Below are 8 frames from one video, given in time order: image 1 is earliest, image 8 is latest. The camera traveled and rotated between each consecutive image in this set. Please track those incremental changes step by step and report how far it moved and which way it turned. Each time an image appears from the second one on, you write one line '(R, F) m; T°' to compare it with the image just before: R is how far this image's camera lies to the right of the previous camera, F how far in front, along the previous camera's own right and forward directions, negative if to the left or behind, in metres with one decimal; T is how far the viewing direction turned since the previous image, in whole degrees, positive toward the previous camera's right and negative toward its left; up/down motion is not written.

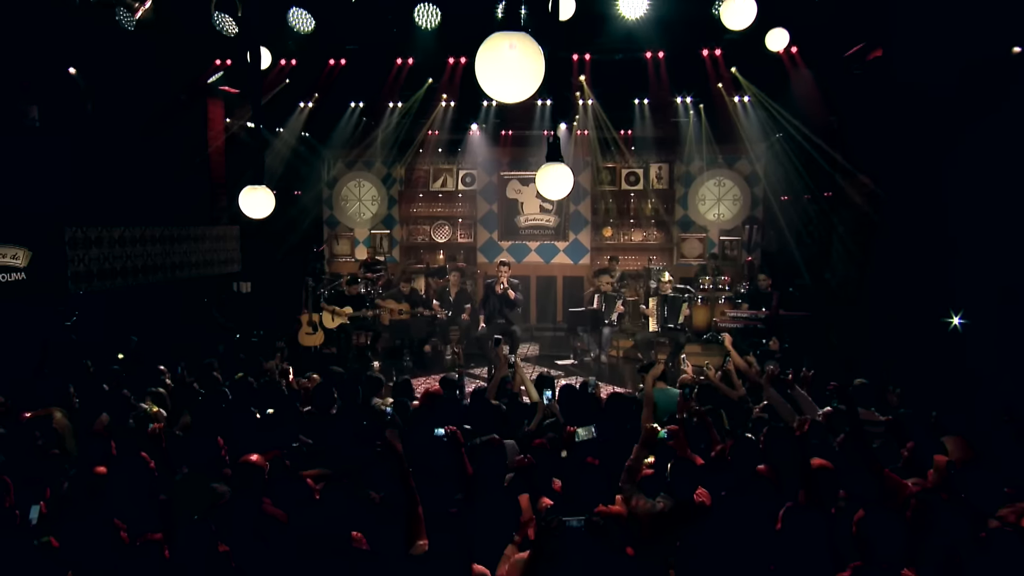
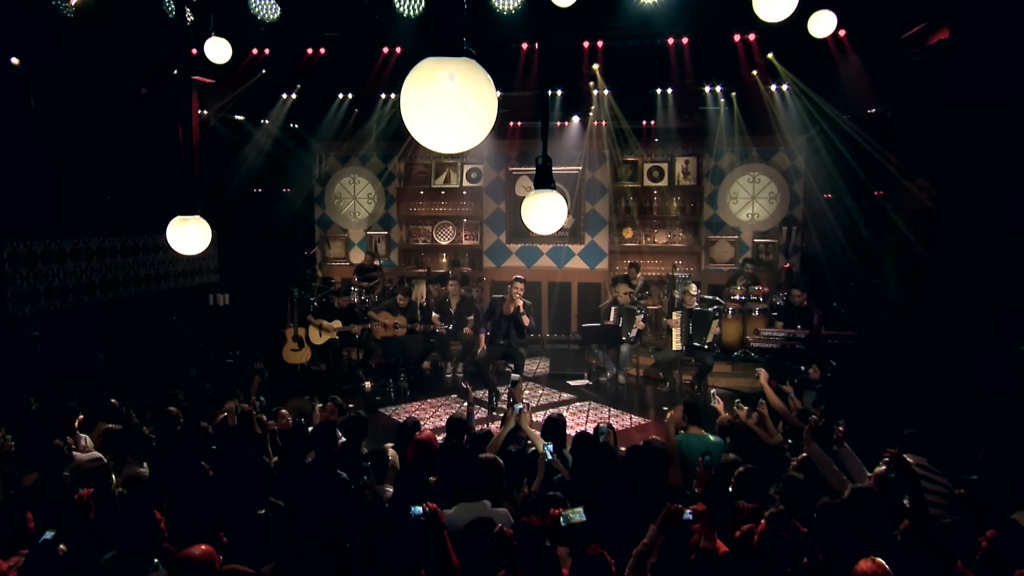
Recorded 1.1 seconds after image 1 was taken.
(+0.3, +1.1) m; -2°
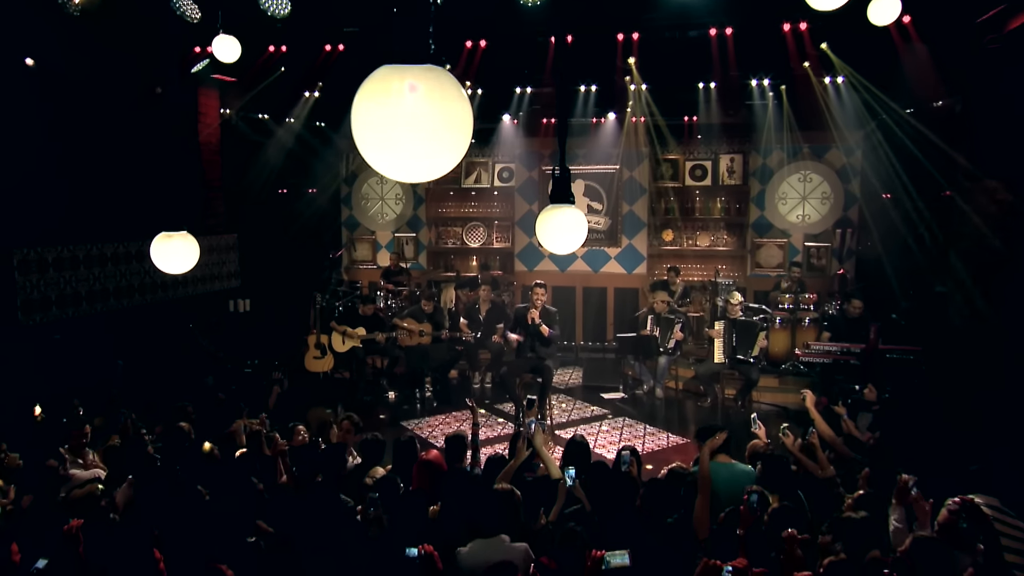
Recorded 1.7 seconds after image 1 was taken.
(+0.2, +0.5) m; -3°
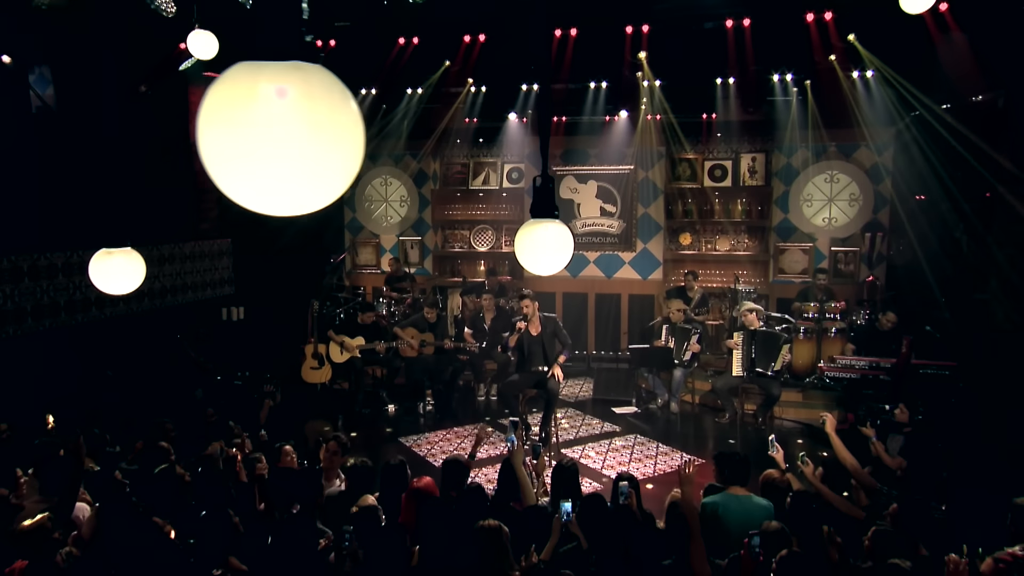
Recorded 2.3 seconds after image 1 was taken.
(+0.2, +0.5) m; -2°
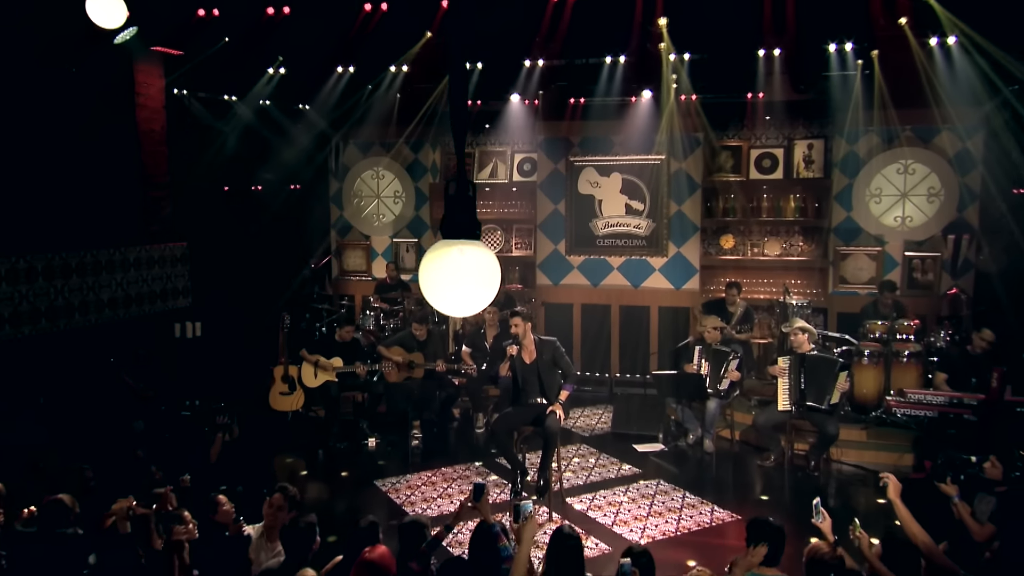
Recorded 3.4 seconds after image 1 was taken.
(+0.5, +1.3) m; -4°
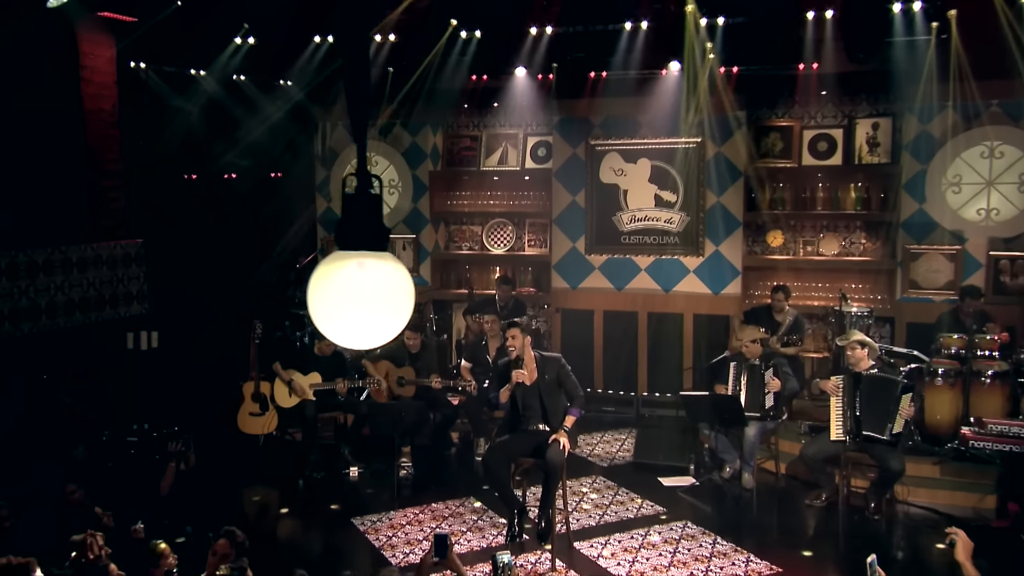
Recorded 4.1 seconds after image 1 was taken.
(+0.3, +1.0) m; -3°
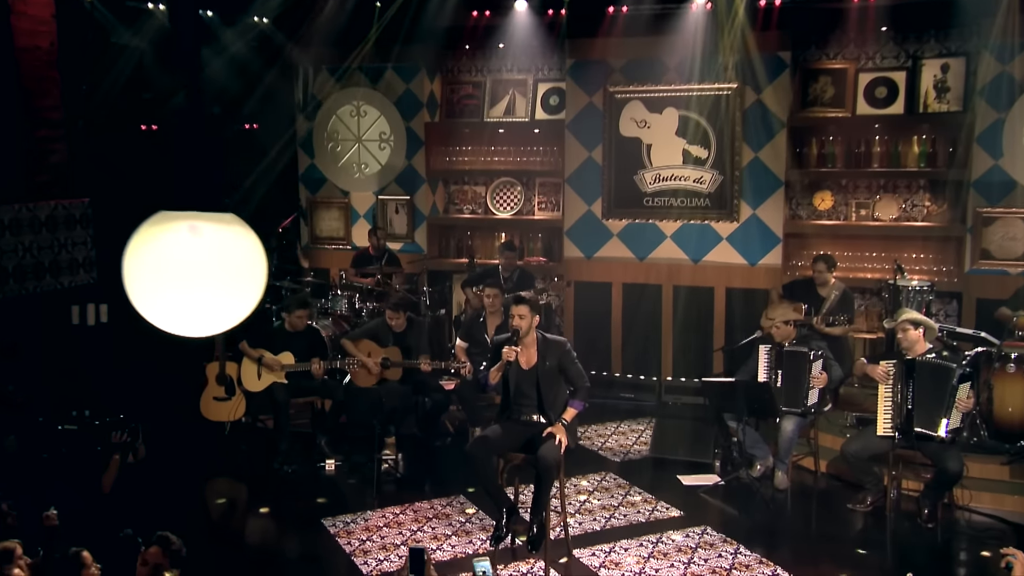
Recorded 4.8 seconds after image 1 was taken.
(+0.2, +0.8) m; -2°
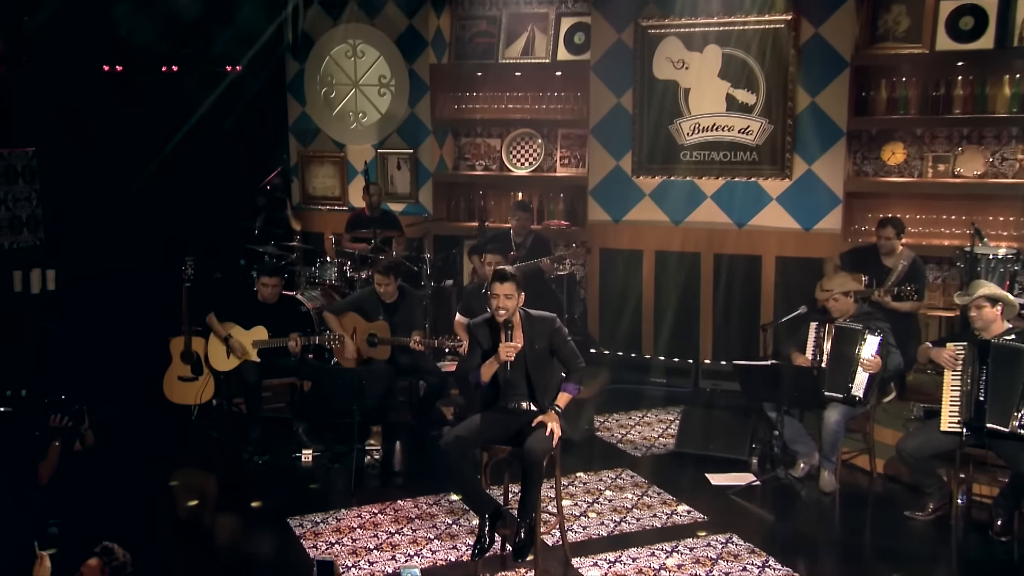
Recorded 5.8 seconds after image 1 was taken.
(+0.2, +0.8) m; -3°
